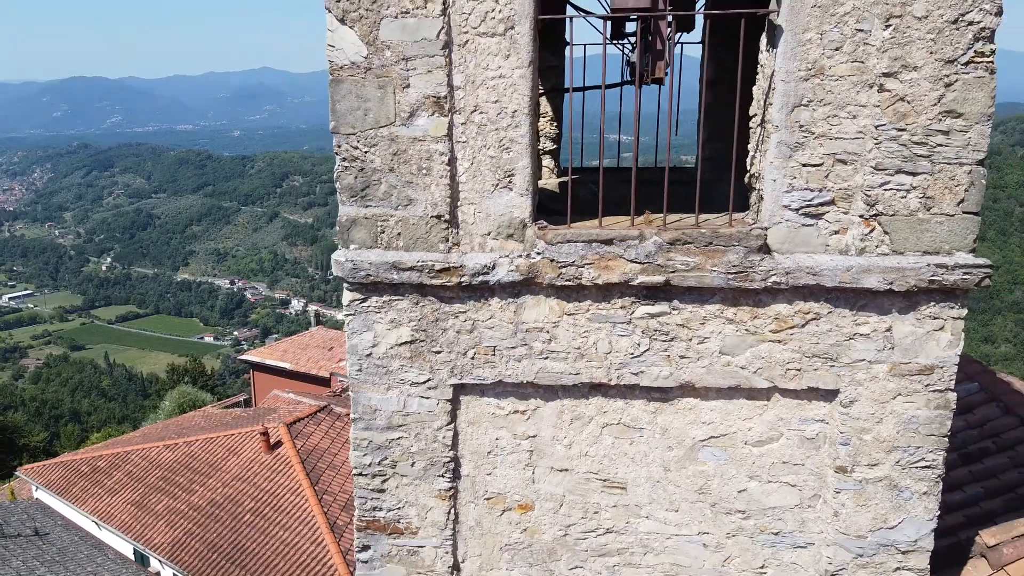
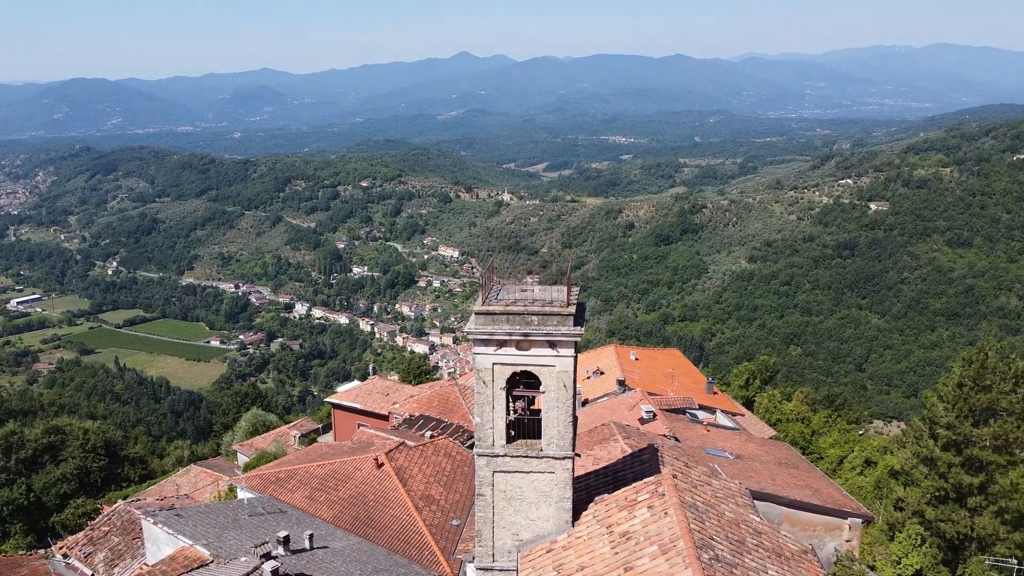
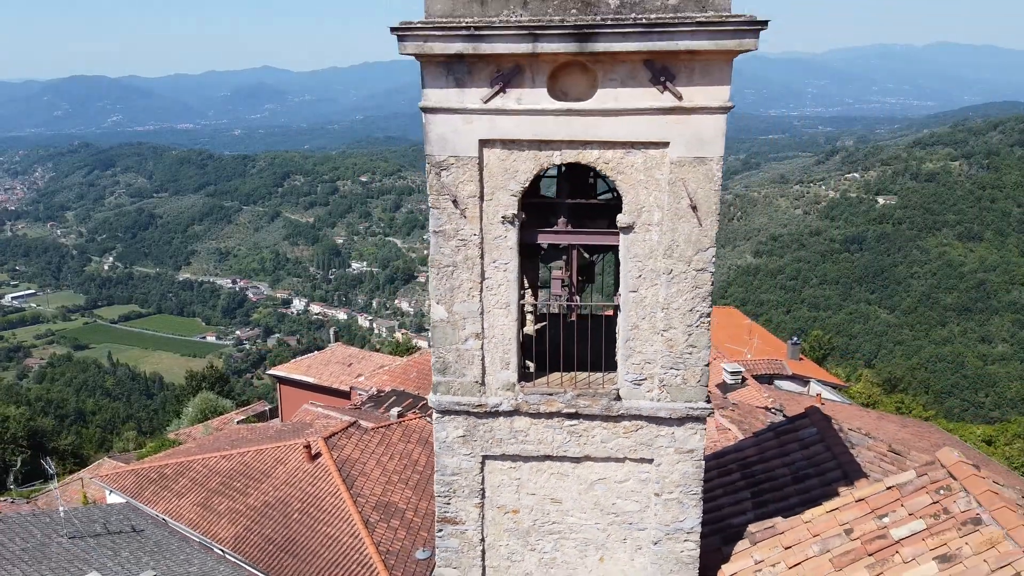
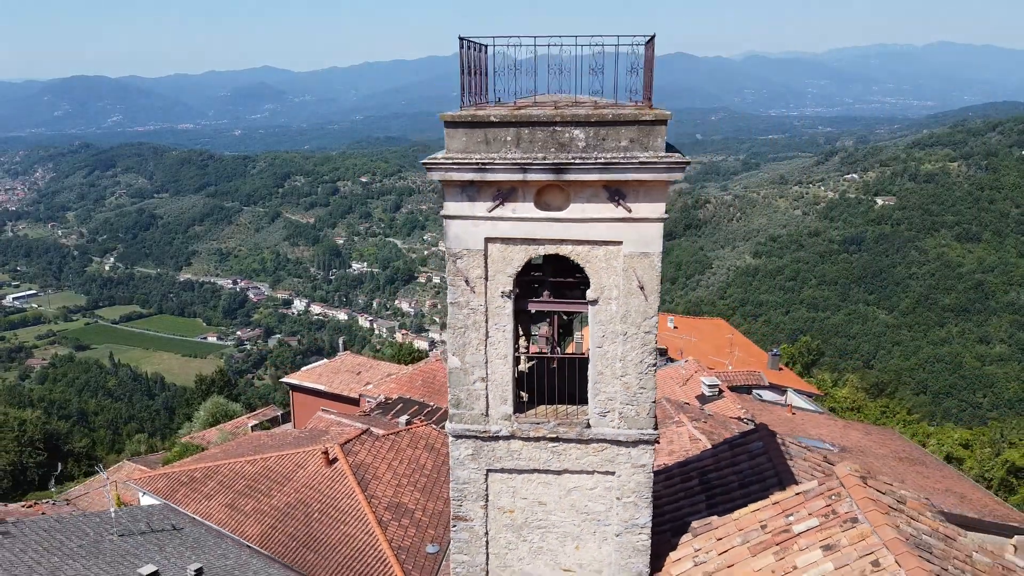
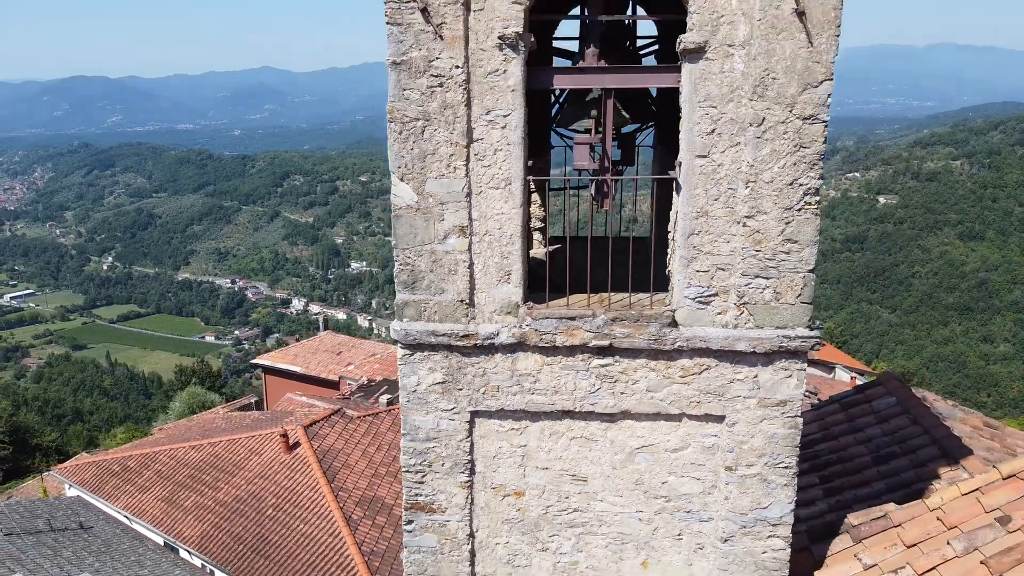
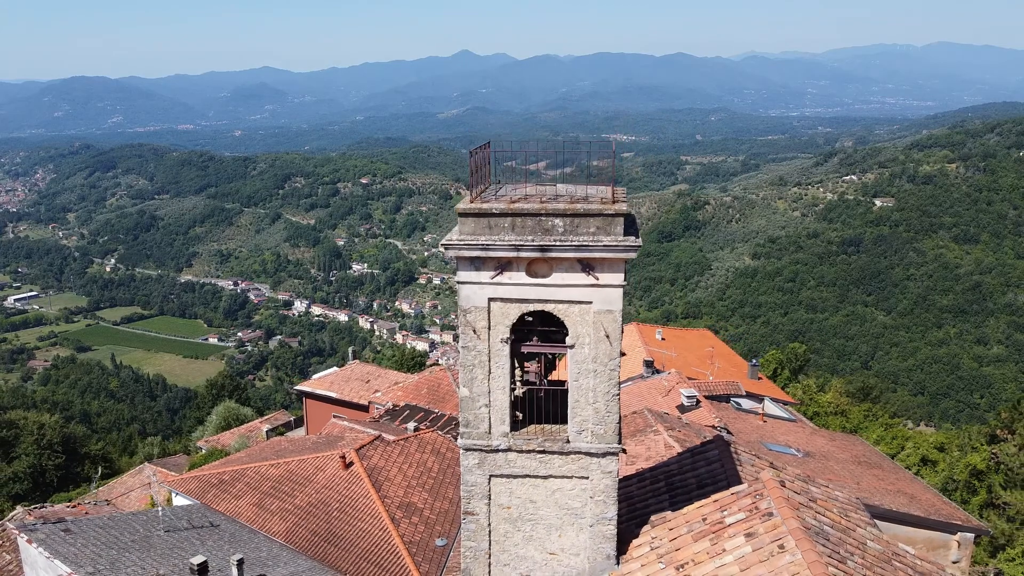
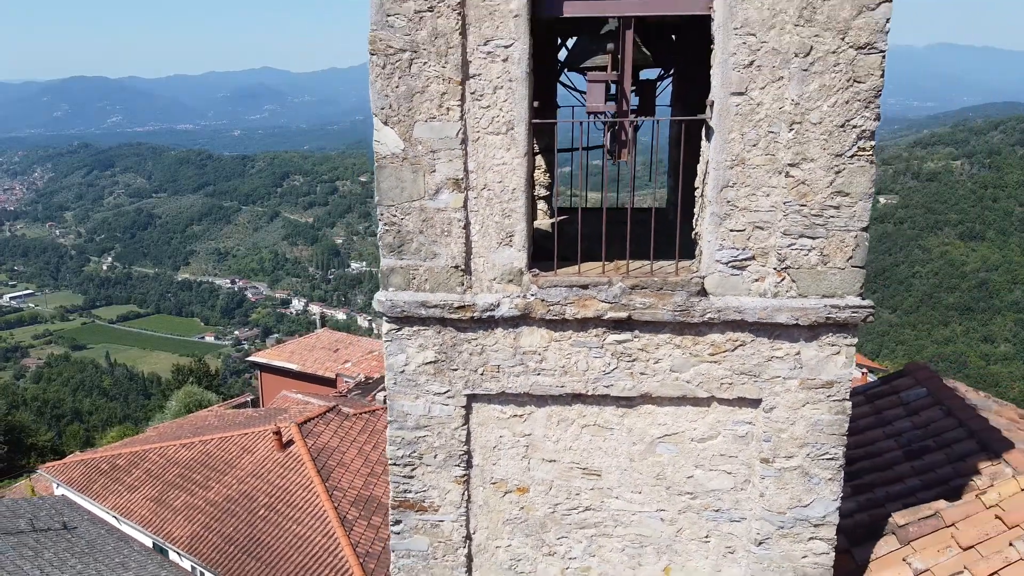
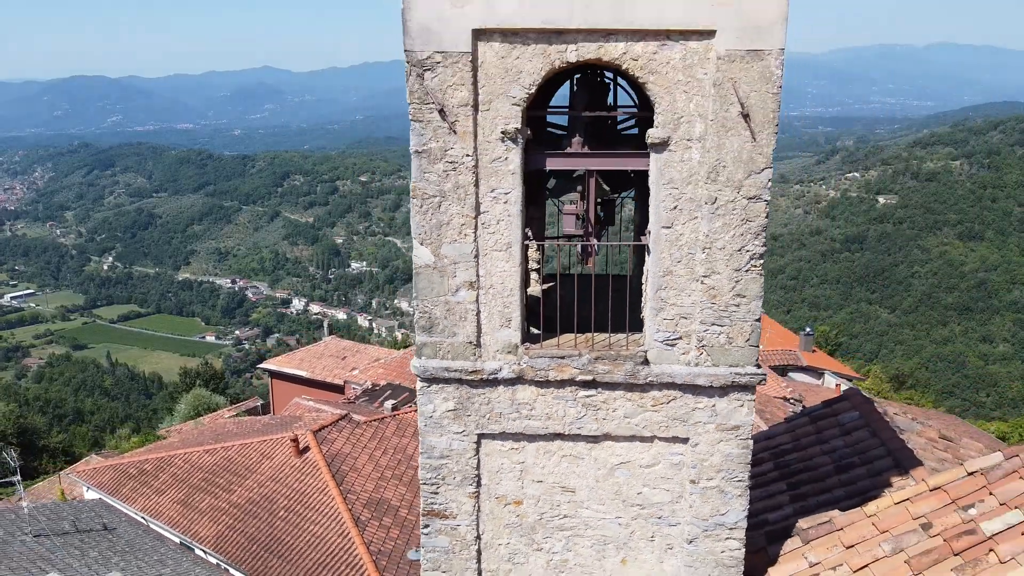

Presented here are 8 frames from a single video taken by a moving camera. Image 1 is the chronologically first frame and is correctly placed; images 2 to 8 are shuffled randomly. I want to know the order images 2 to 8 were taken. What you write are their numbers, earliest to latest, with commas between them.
7, 5, 8, 3, 4, 6, 2
